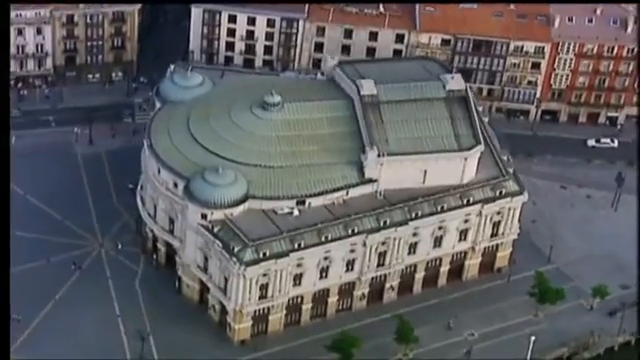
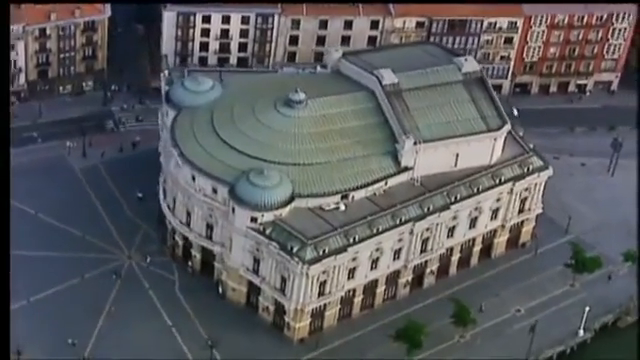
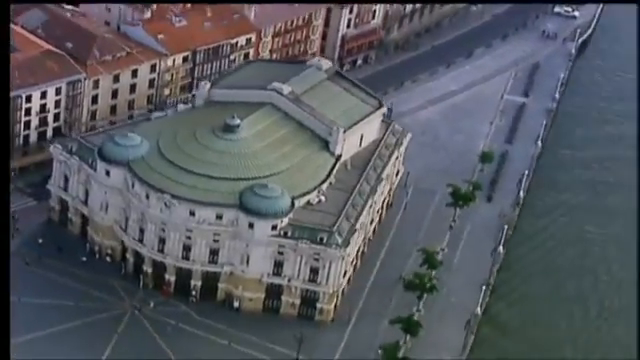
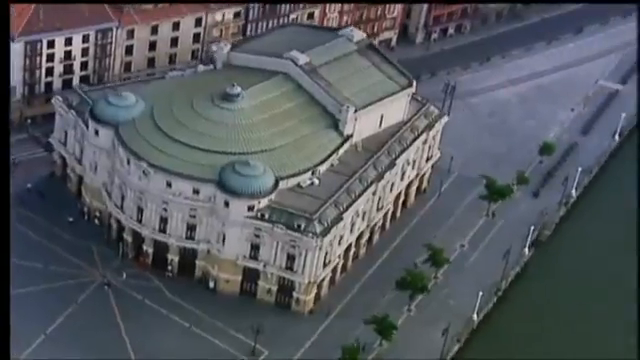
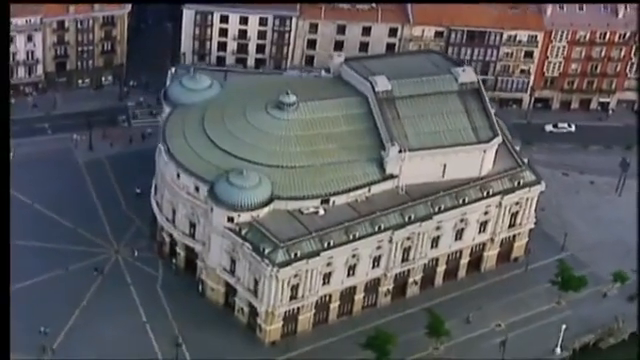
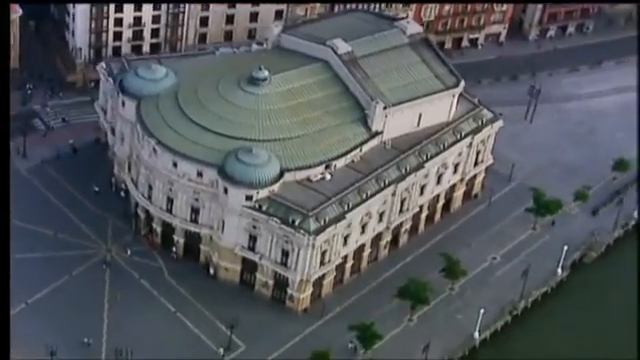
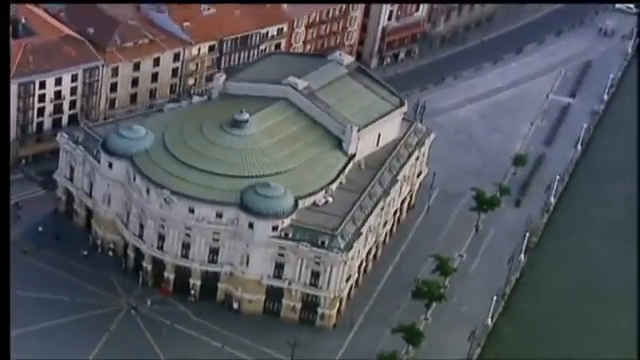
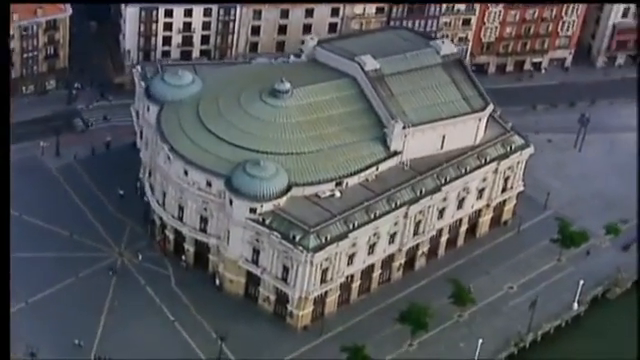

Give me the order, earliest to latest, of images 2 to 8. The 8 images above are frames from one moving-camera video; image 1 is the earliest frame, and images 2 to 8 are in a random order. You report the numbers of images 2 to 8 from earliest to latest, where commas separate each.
5, 2, 8, 6, 4, 7, 3
